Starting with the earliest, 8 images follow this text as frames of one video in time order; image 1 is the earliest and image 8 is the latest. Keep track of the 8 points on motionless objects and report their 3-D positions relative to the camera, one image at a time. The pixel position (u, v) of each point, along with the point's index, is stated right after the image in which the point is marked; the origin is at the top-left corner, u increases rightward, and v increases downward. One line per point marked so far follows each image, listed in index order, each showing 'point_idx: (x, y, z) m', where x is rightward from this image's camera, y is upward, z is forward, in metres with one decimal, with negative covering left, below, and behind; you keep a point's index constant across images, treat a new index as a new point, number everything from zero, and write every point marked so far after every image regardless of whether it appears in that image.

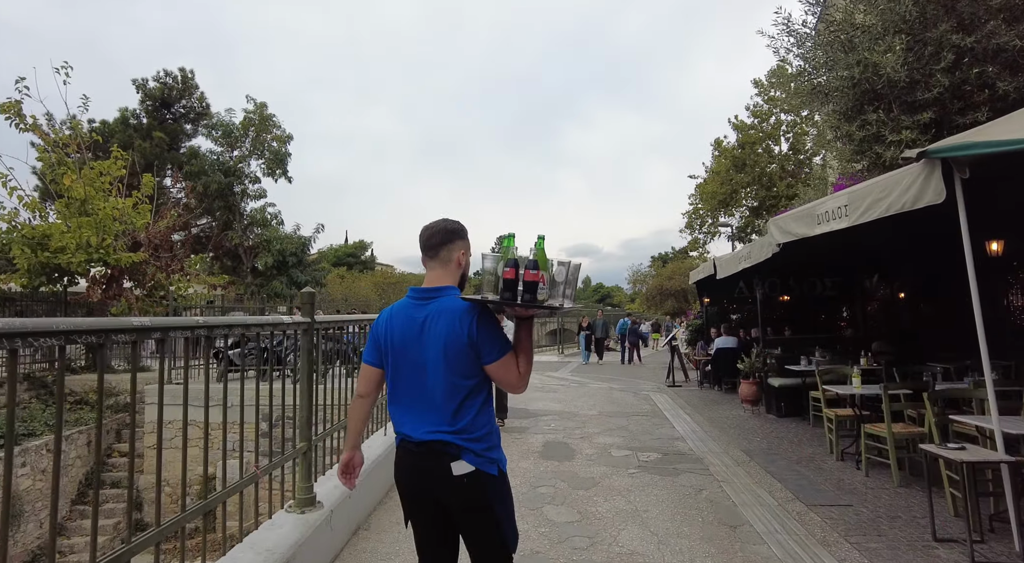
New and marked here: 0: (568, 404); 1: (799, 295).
0: (+1.1, -2.4, +11.5) m
1: (+7.2, -0.4, +15.1) m
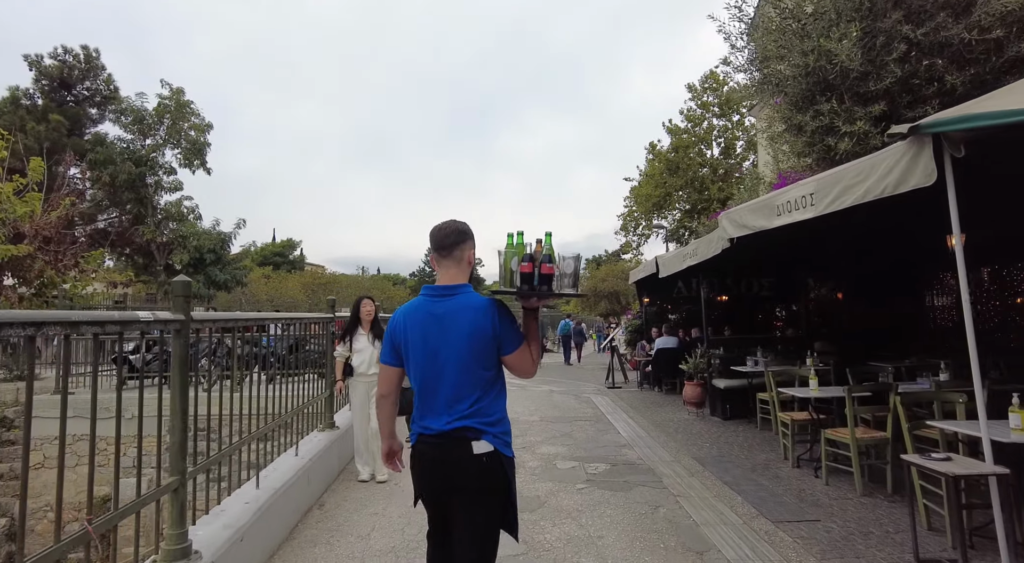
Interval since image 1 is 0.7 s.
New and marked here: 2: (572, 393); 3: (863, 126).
0: (-0.1, -2.4, +10.8) m
1: (+5.6, -0.3, +15.0) m
2: (+1.4, -2.6, +13.6) m
3: (+4.2, +1.9, +7.2) m
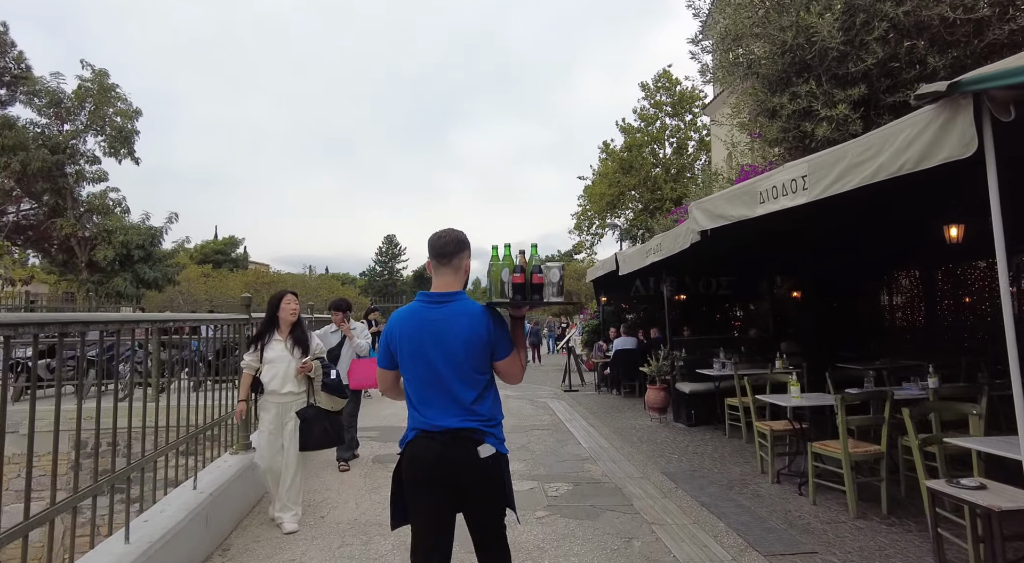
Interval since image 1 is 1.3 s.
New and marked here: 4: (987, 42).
0: (-0.9, -2.3, +10.0) m
1: (+4.4, -0.3, +14.6) m
2: (+0.3, -2.5, +12.9) m
3: (+3.7, +1.9, +6.6) m
4: (+5.2, +2.6, +6.5) m
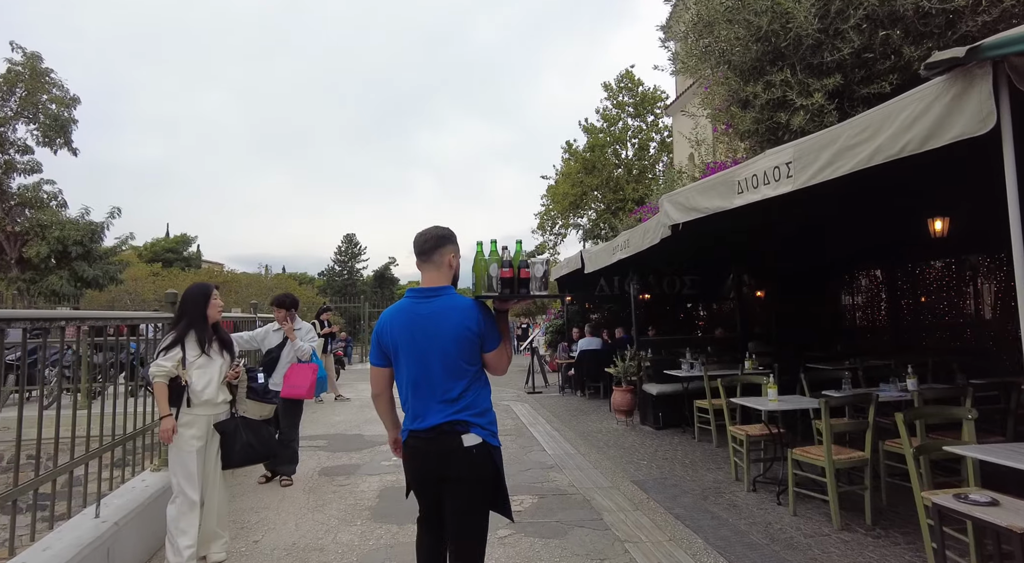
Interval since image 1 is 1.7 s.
0: (-1.5, -2.3, +9.4) m
1: (+3.5, -0.3, +14.3) m
2: (-0.5, -2.5, +12.4) m
3: (+3.2, +1.9, +6.4) m
4: (+4.8, +2.6, +6.4) m
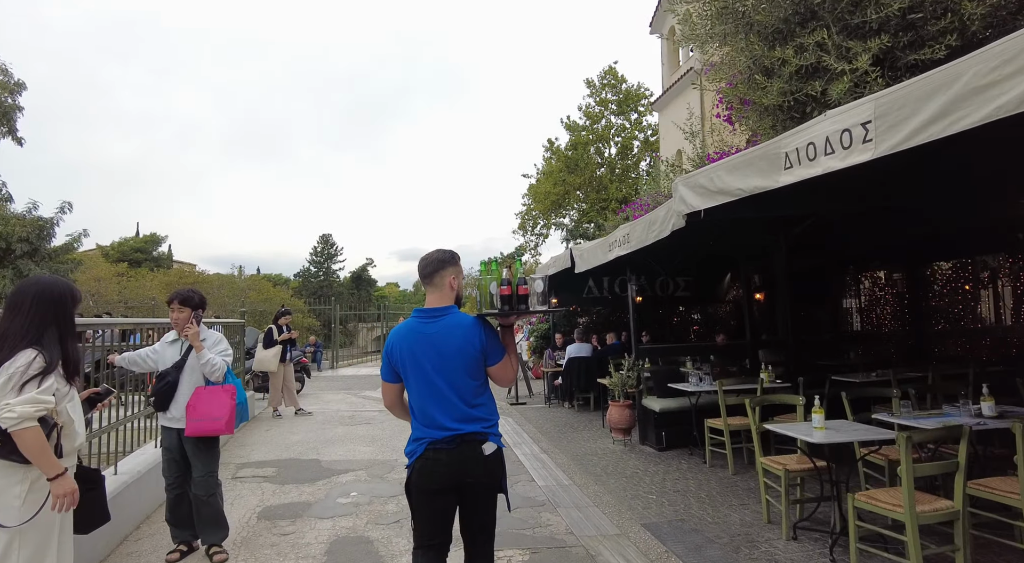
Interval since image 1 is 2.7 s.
0: (-1.8, -2.3, +8.2) m
1: (+3.1, -0.3, +13.3) m
2: (-0.8, -2.5, +11.2) m
3: (+3.1, +1.9, +5.4) m
4: (+4.6, +2.6, +5.4) m
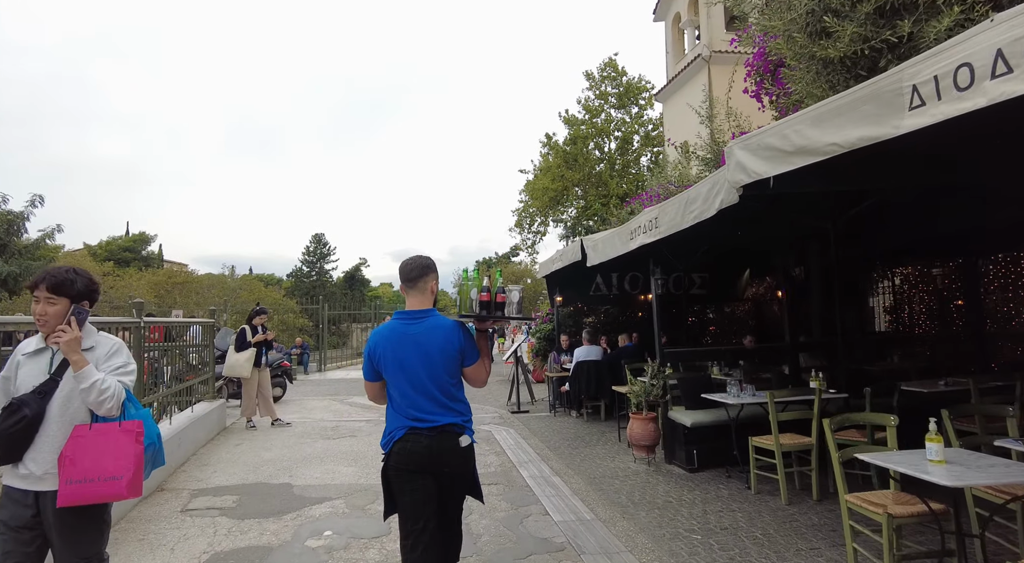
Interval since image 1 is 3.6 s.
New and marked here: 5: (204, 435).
0: (-1.7, -2.2, +7.1) m
1: (+3.1, -0.2, +12.2) m
2: (-0.8, -2.4, +10.1) m
3: (+3.2, +2.0, +4.3) m
4: (+4.7, +2.7, +4.3) m
5: (-4.4, -2.2, +8.6) m
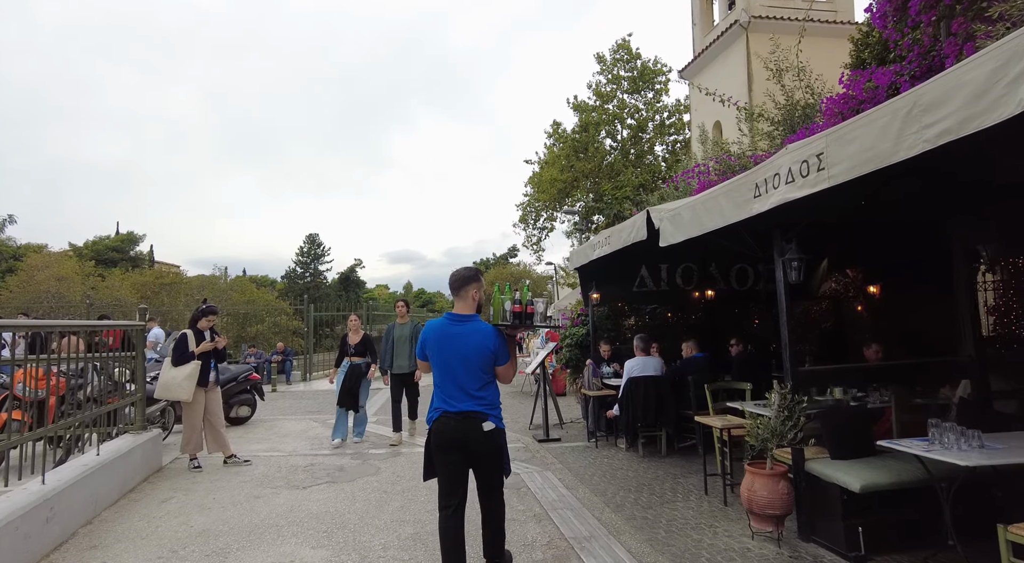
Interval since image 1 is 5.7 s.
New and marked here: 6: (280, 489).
0: (-1.3, -2.1, +4.6) m
1: (+3.5, -0.1, +9.8) m
2: (-0.4, -2.3, +7.6) m
3: (+3.7, +2.2, +1.8) m
4: (+5.2, +2.9, +1.9) m
5: (-4.0, -2.1, +6.1) m
6: (-2.5, -2.2, +6.4) m
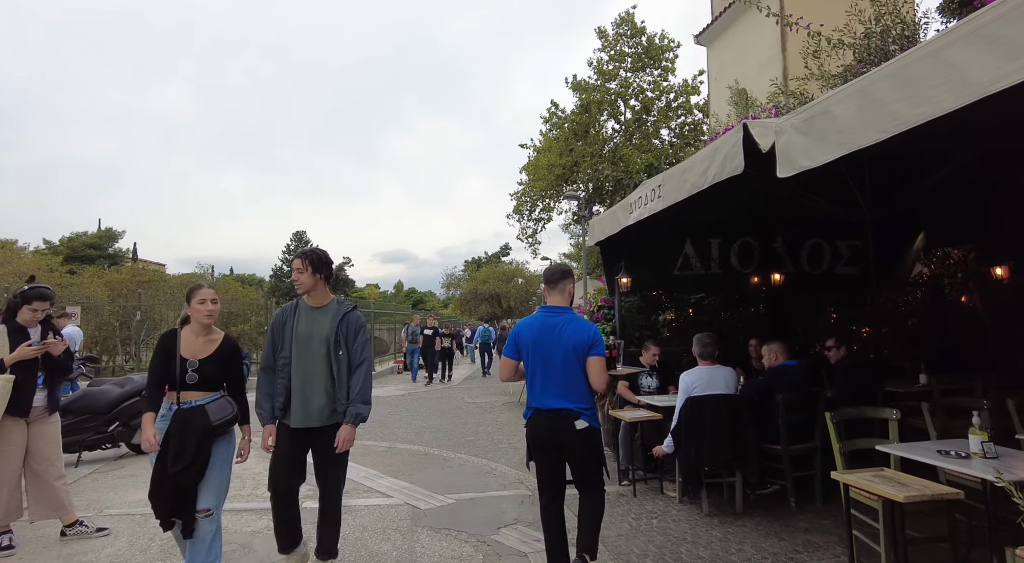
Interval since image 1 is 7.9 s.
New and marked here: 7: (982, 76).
0: (-1.2, -1.8, +2.0) m
1: (+3.5, +0.1, +7.2) m
2: (-0.4, -2.0, +5.0) m
3: (+3.7, +2.4, -0.7) m
4: (+5.3, +3.1, -0.6) m
5: (-3.9, -1.8, +3.5) m
6: (-2.5, -2.0, +3.8) m
7: (+1.8, +0.8, +2.3) m
